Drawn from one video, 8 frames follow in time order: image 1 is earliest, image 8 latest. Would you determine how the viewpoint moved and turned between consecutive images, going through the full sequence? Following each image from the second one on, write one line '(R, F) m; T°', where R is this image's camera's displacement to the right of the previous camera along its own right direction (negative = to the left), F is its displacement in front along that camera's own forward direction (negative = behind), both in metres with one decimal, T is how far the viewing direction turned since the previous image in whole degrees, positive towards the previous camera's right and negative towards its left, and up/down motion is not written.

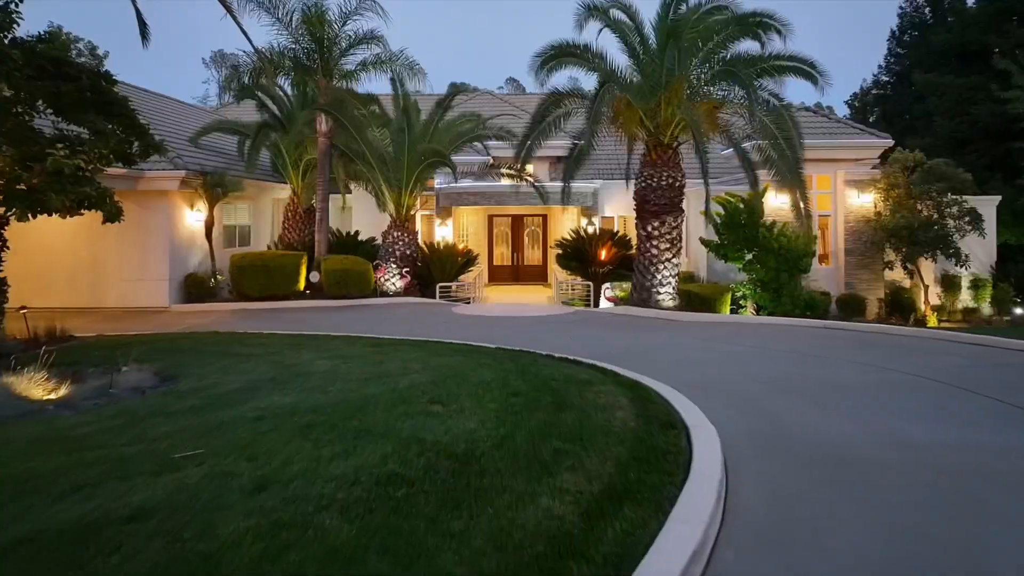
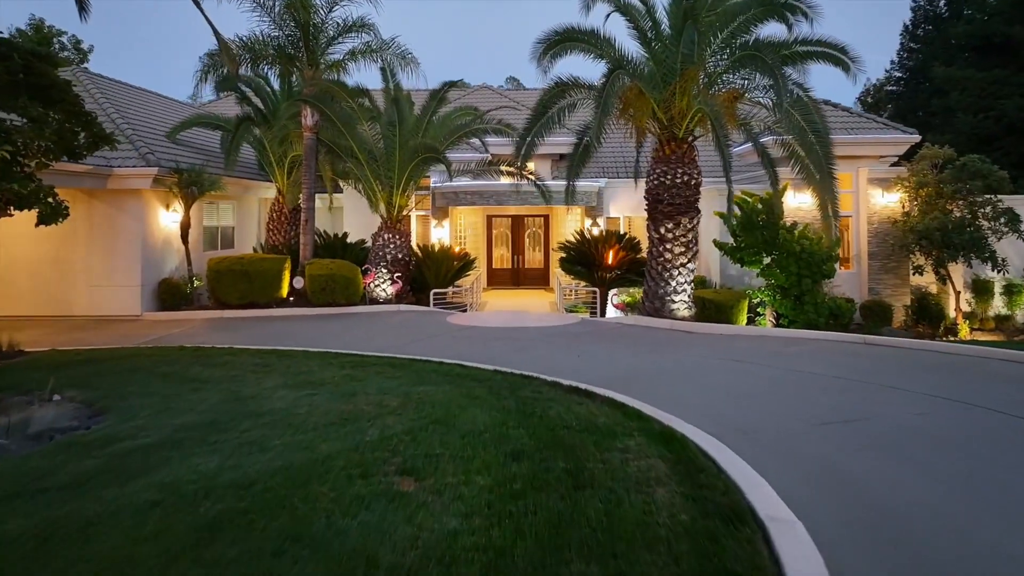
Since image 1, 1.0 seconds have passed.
(0.0, +1.4) m; 0°
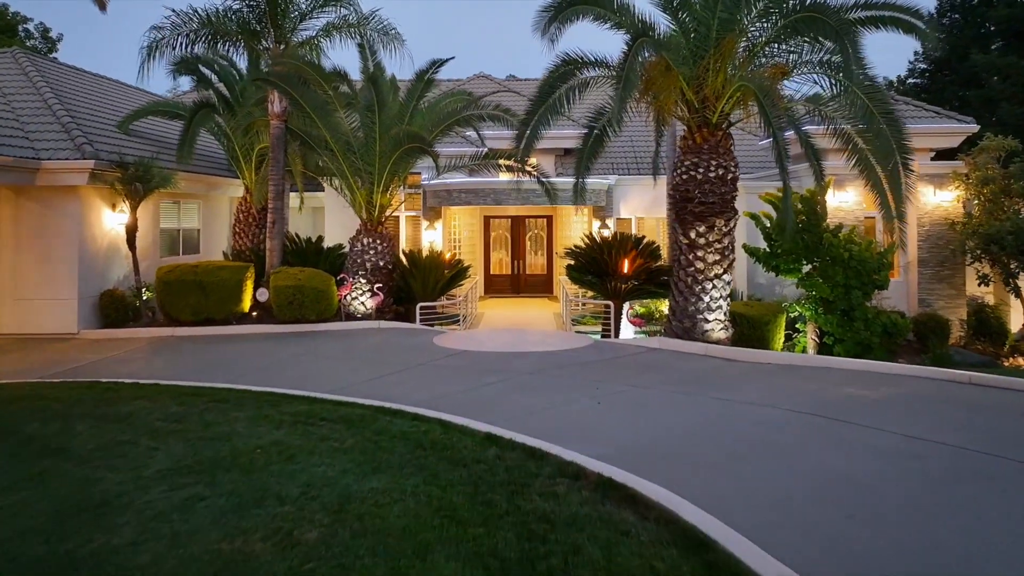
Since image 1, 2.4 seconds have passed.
(0.0, +2.5) m; 0°
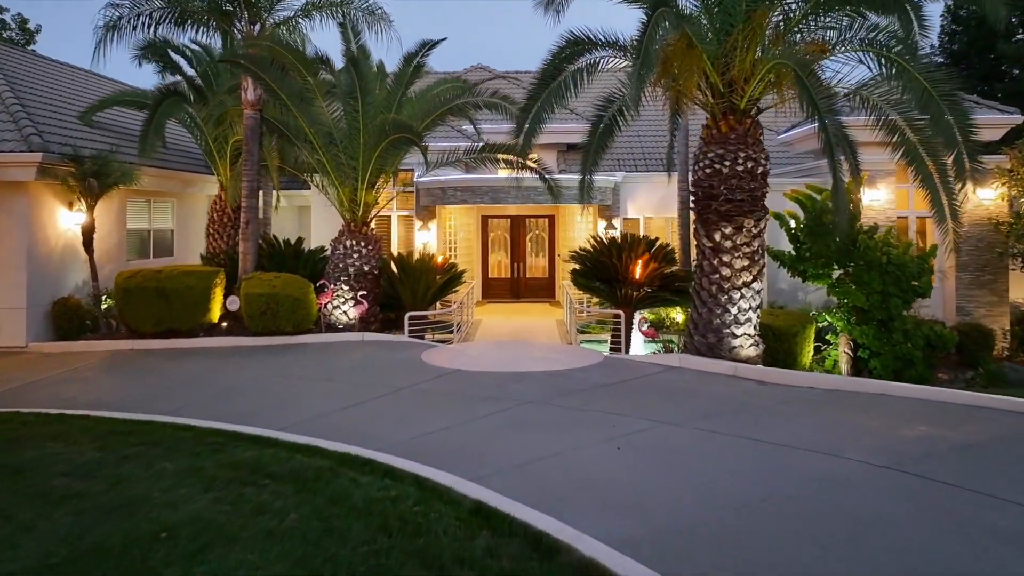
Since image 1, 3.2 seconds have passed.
(0.0, +1.5) m; 0°
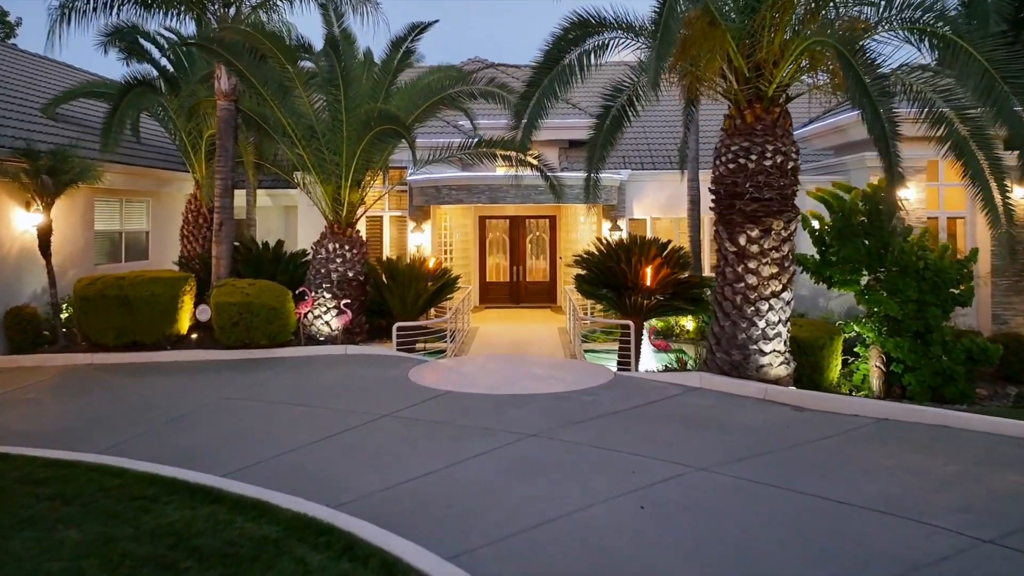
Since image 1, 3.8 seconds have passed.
(0.0, +1.2) m; 0°
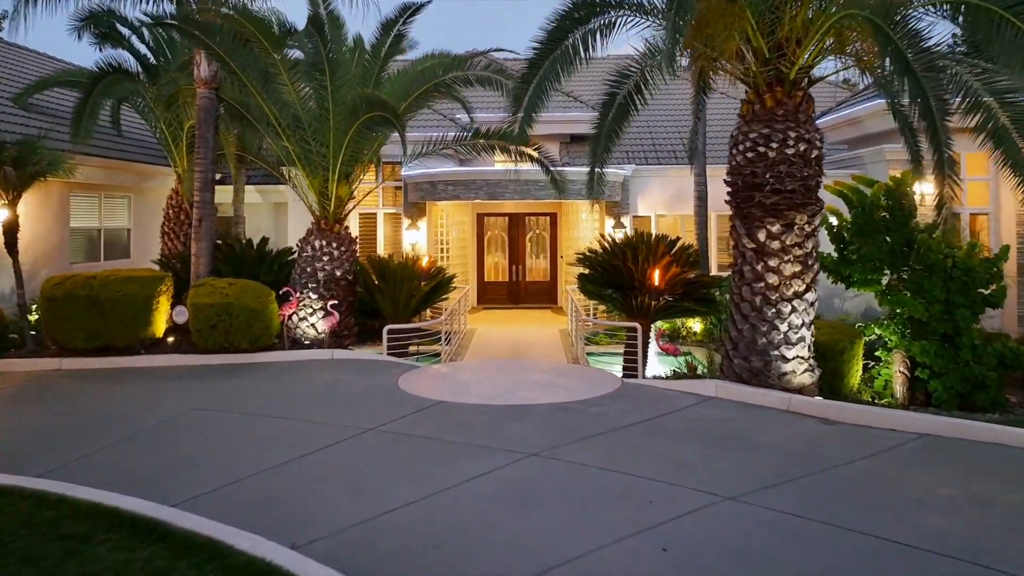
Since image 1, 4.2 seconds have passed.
(0.0, +0.8) m; 0°
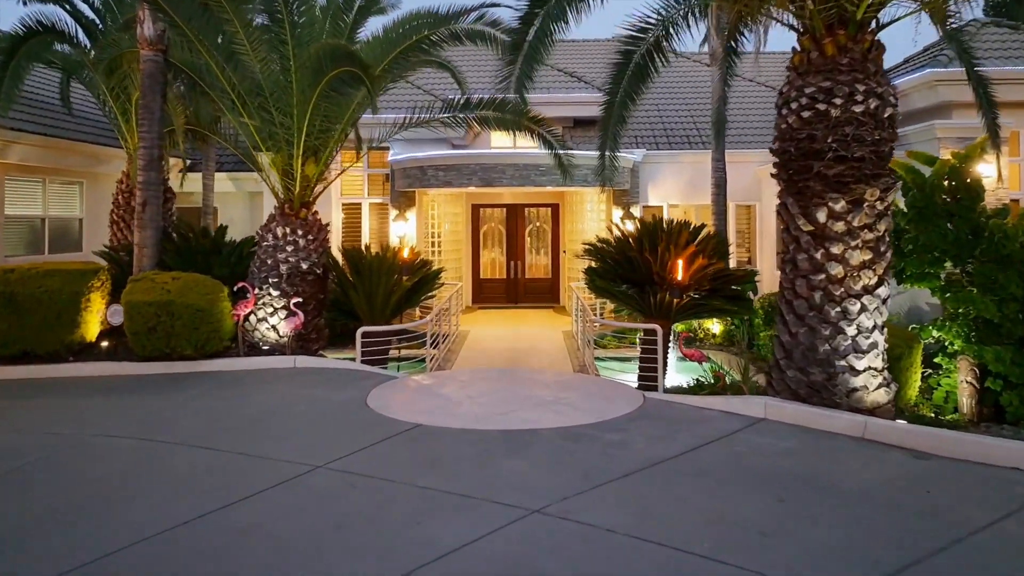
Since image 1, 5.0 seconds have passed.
(0.0, +1.8) m; 0°
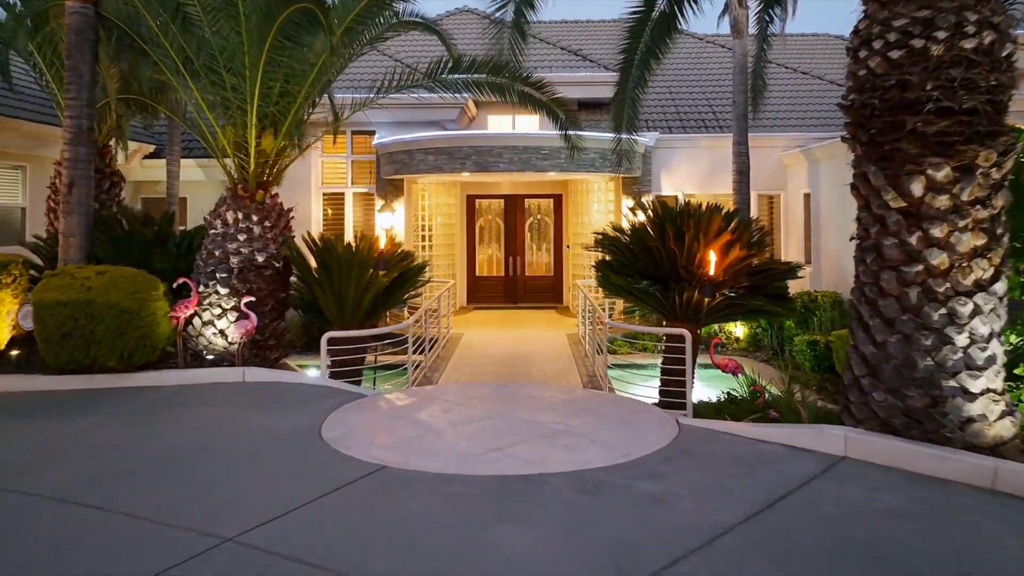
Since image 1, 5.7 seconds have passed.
(0.0, +1.7) m; 0°
